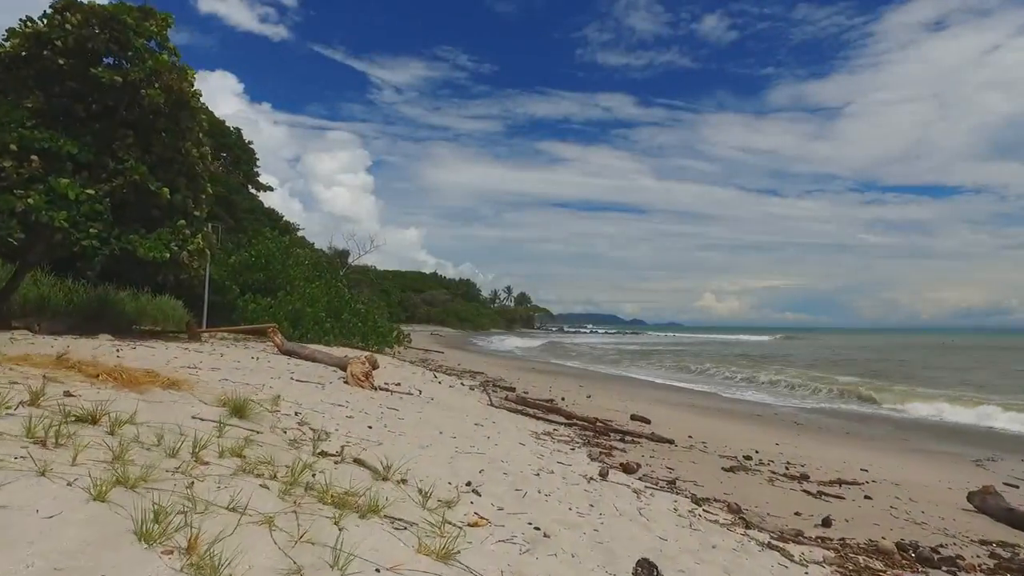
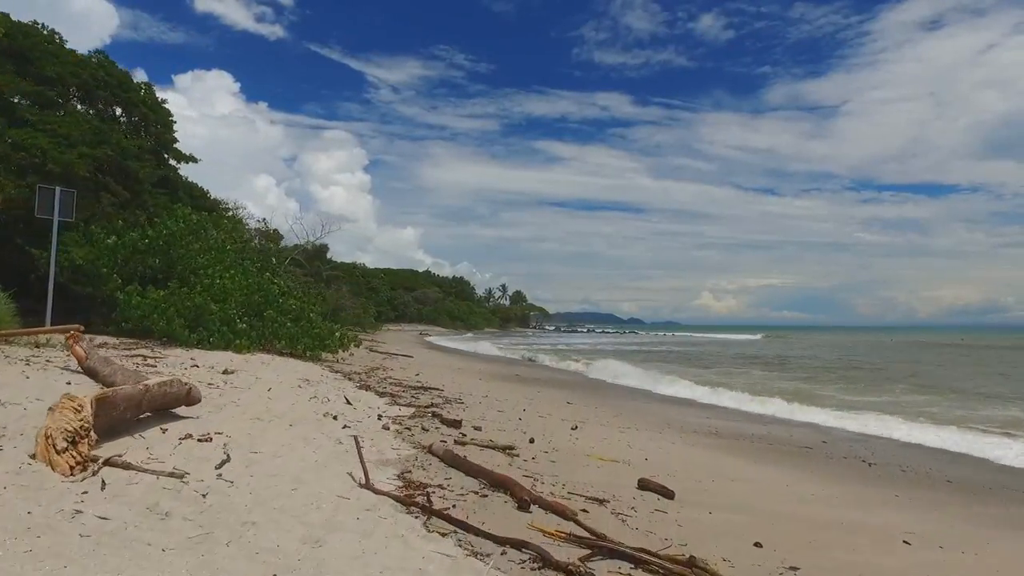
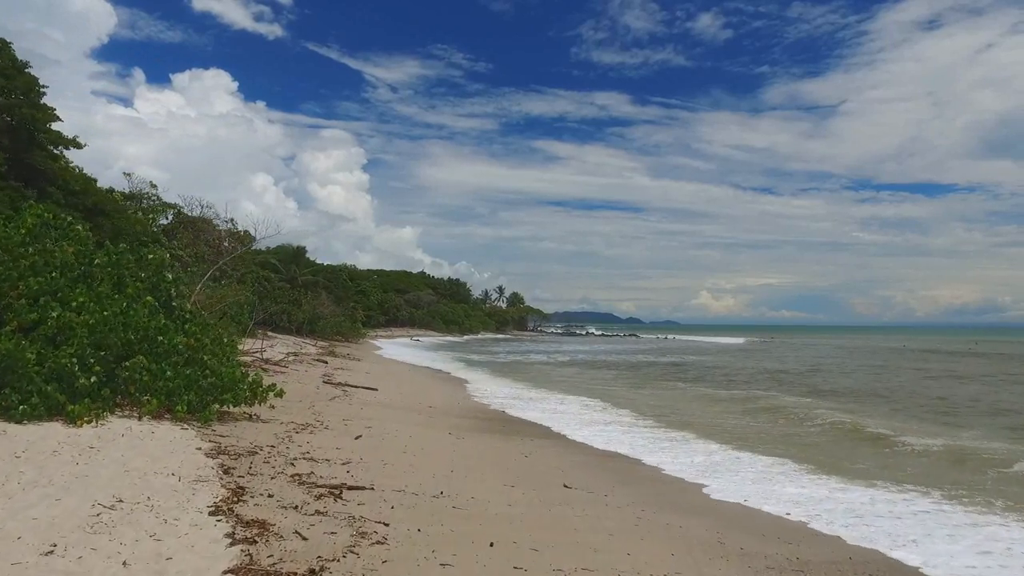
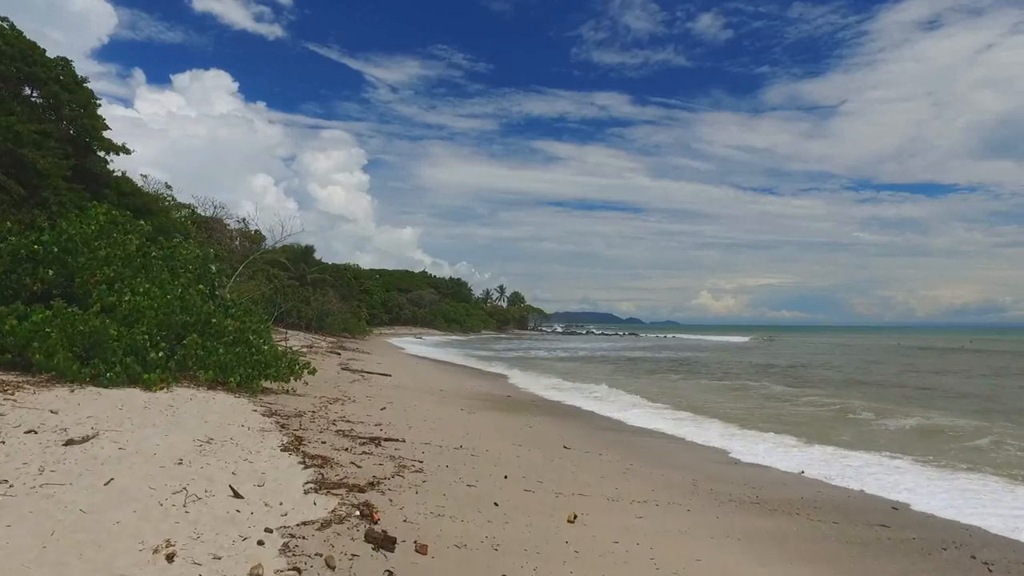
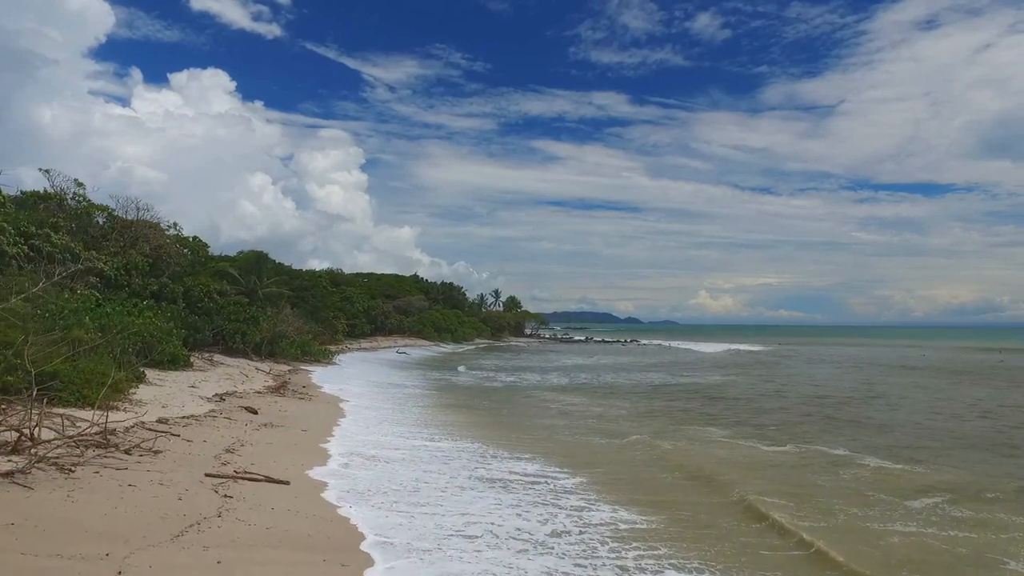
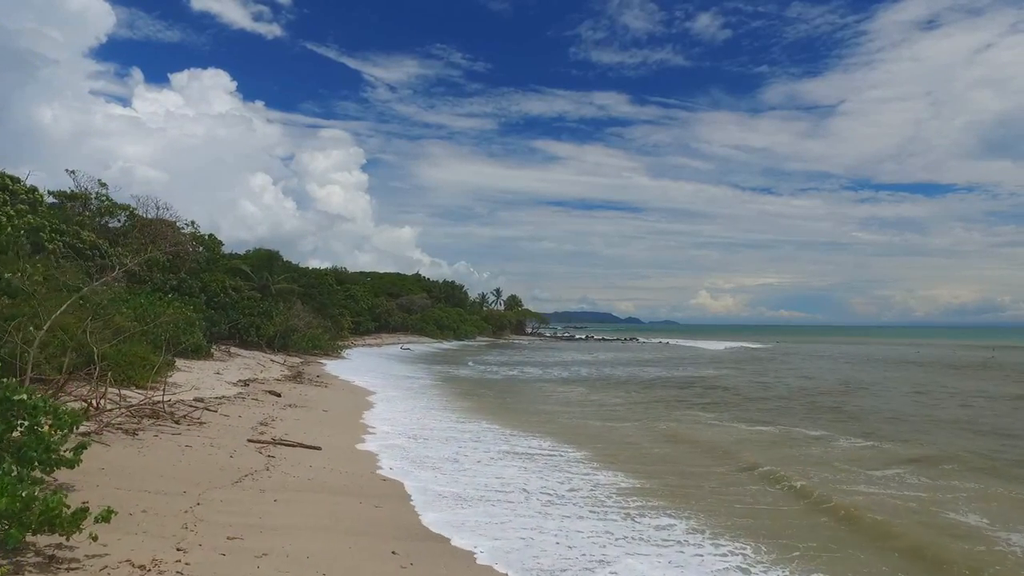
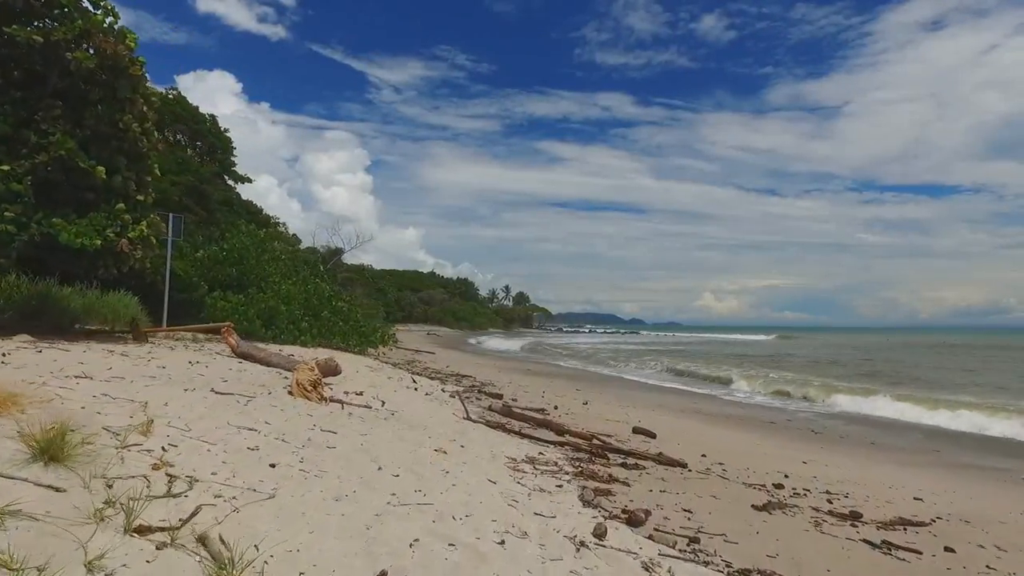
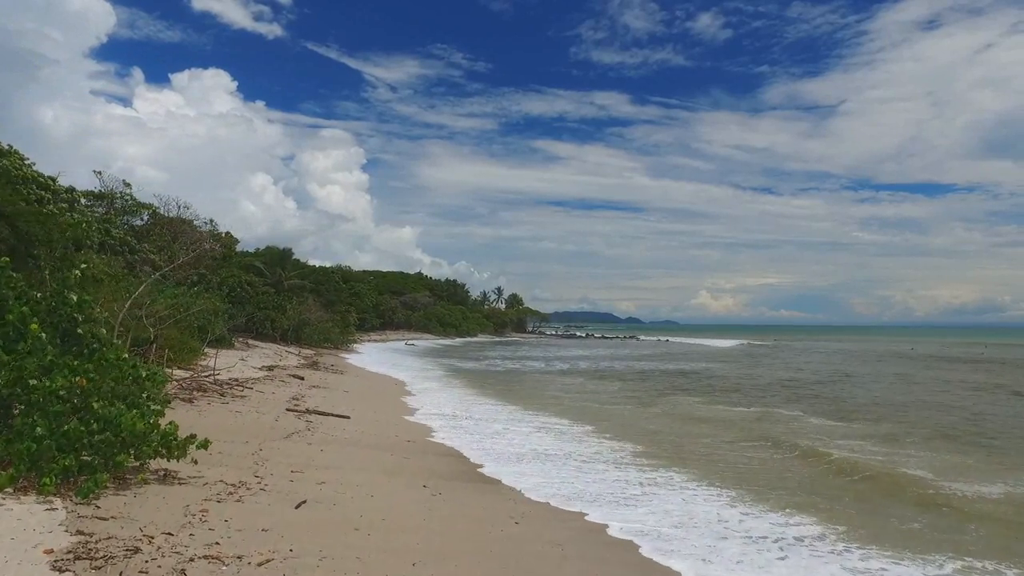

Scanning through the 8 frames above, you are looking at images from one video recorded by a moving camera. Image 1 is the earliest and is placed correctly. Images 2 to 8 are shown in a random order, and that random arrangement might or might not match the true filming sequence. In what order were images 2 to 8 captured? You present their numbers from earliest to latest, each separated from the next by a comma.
7, 2, 4, 3, 8, 6, 5
